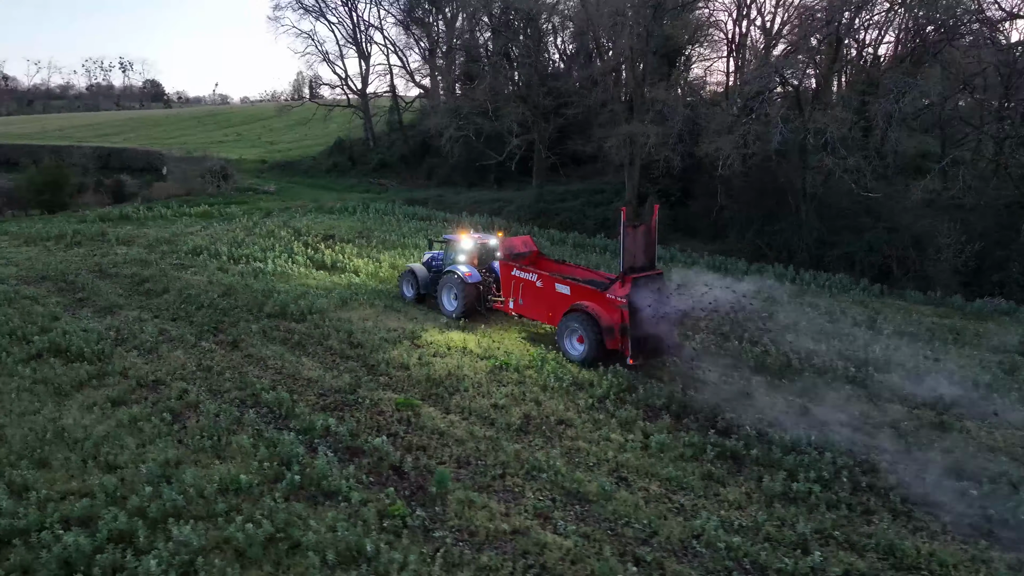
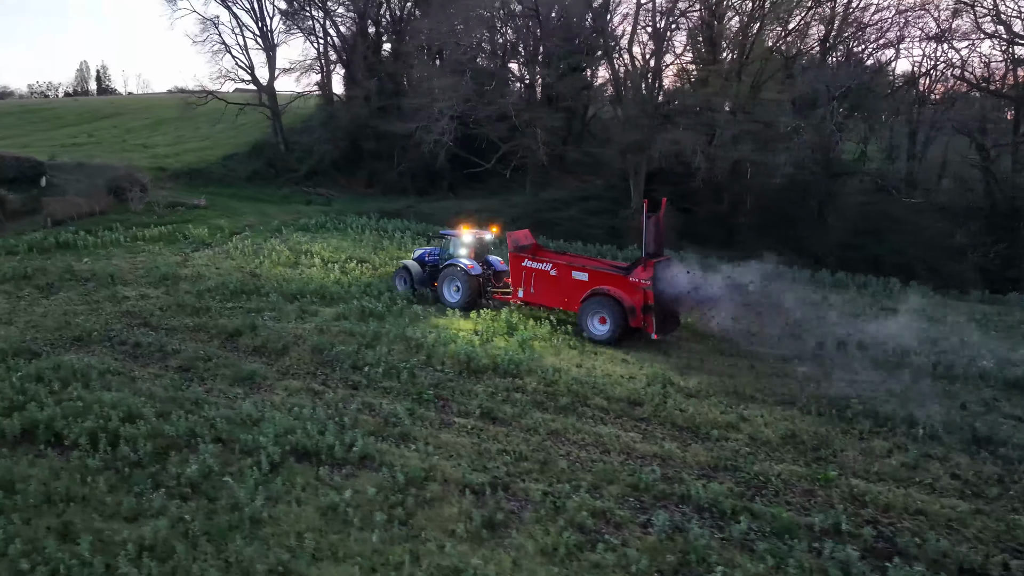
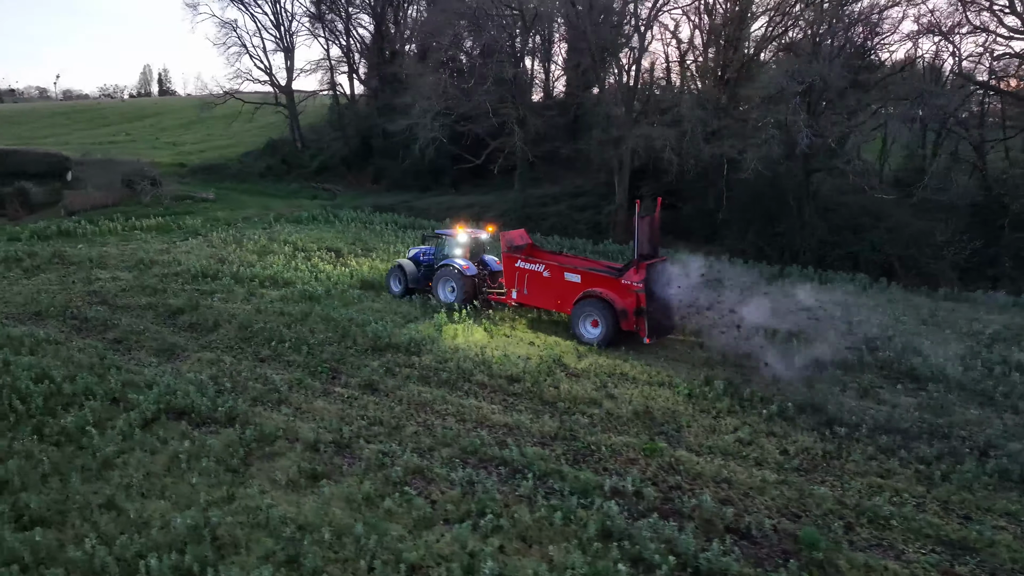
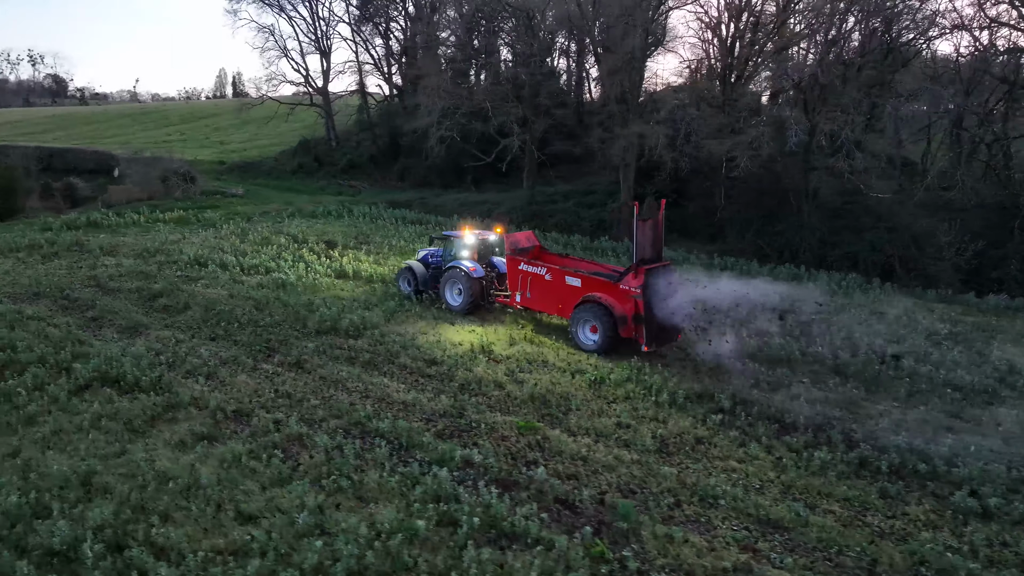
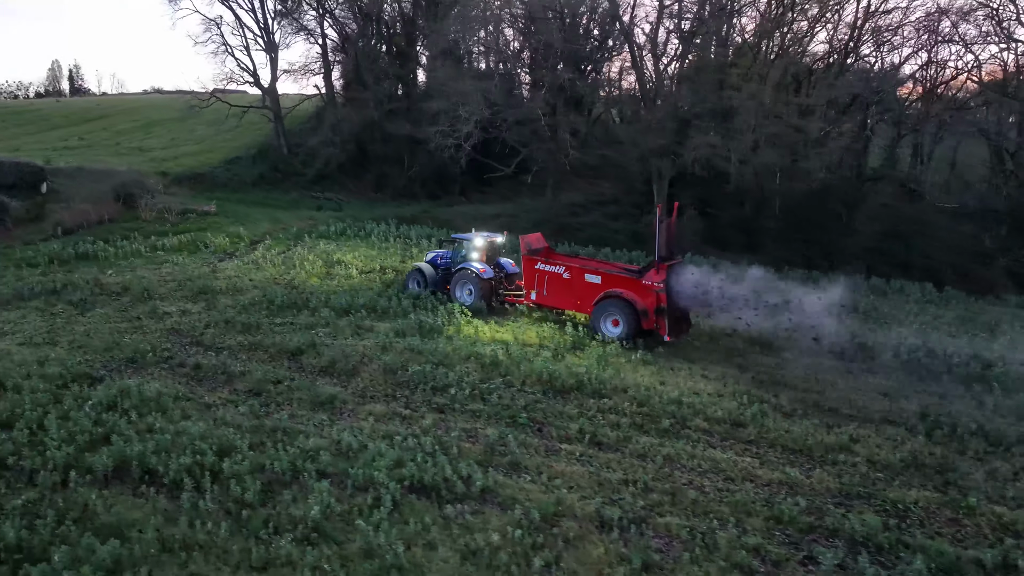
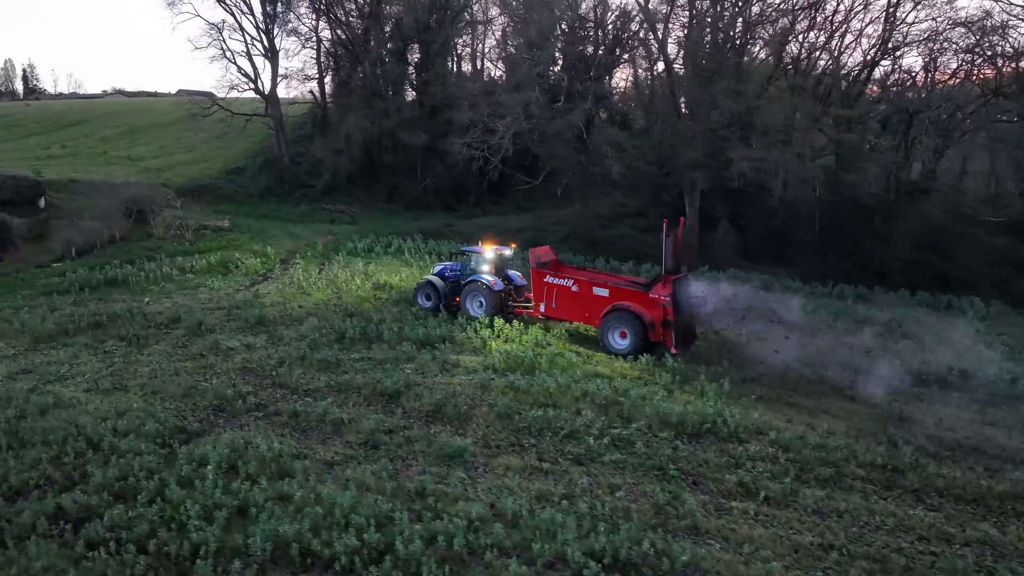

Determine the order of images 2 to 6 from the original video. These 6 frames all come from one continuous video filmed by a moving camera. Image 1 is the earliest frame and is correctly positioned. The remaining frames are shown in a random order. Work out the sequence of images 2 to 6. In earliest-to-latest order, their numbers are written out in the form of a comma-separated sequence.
4, 3, 2, 5, 6
